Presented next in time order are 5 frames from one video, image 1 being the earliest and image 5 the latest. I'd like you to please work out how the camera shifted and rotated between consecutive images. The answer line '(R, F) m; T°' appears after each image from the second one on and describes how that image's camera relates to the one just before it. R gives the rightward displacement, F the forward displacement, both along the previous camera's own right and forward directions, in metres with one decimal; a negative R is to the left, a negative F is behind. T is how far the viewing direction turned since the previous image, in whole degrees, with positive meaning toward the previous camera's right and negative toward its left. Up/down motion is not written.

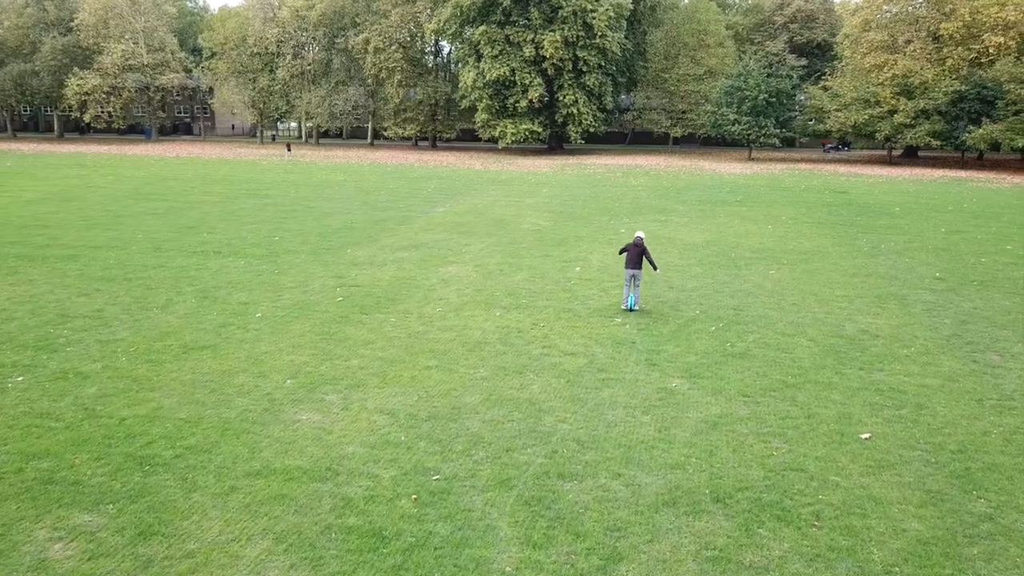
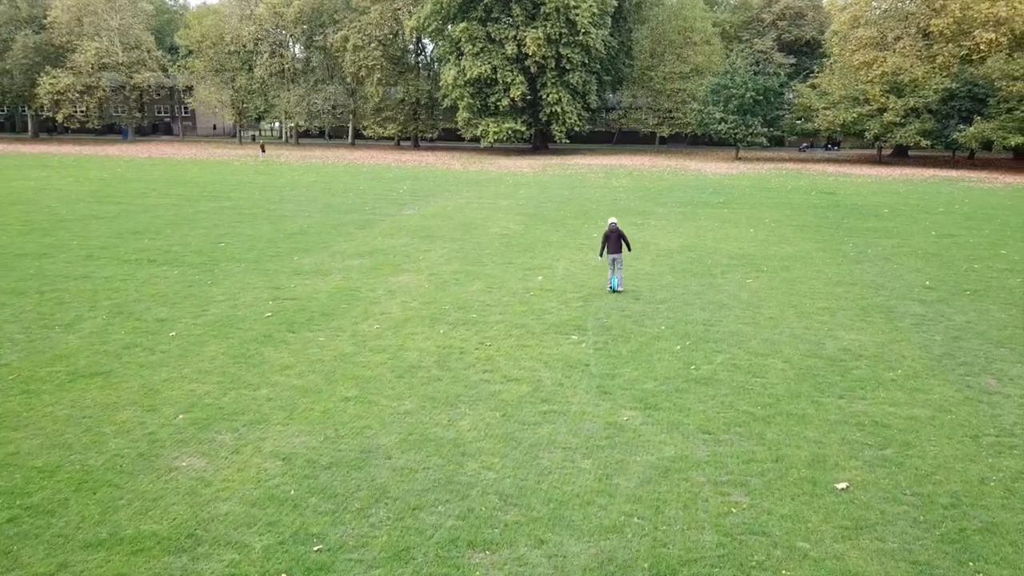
(+0.6, +1.2) m; 0°
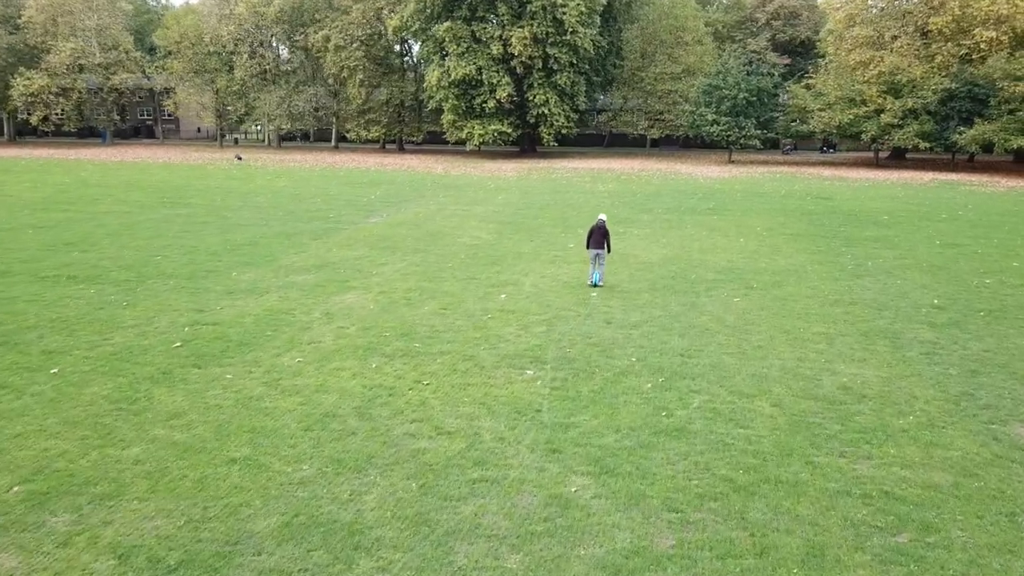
(+0.6, +1.6) m; 0°
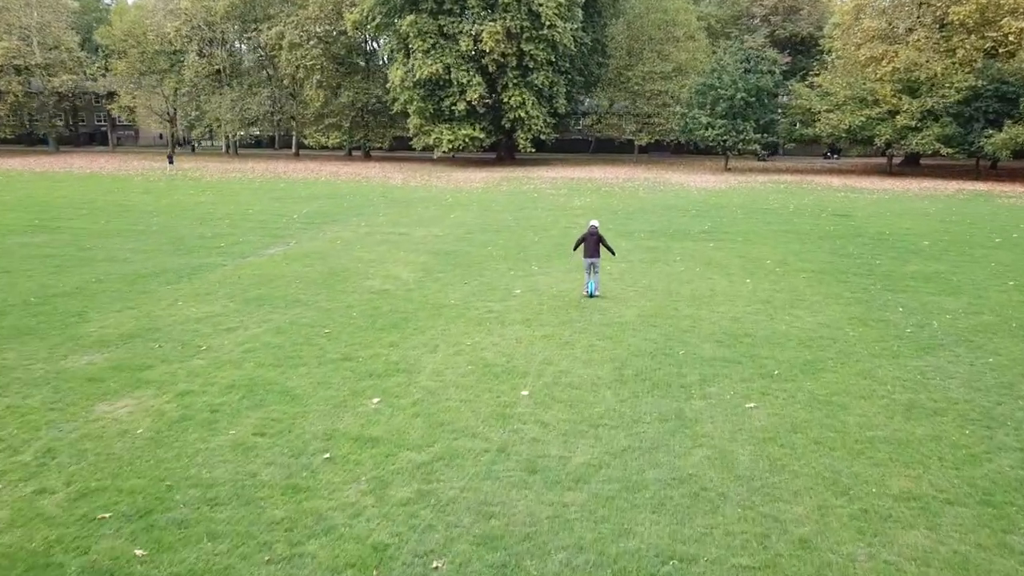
(+1.1, +4.9) m; 0°
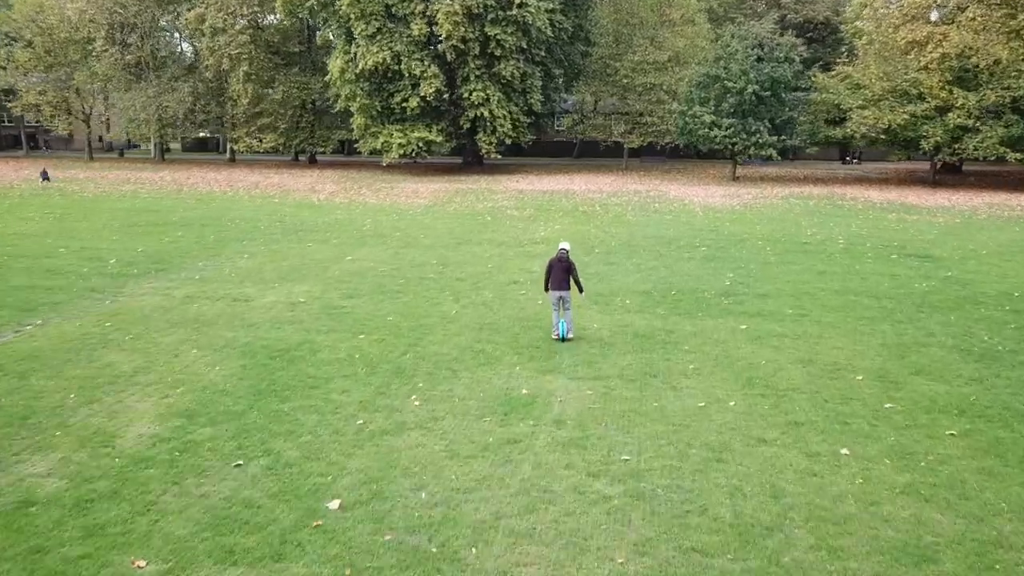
(+1.3, +7.7) m; 0°
